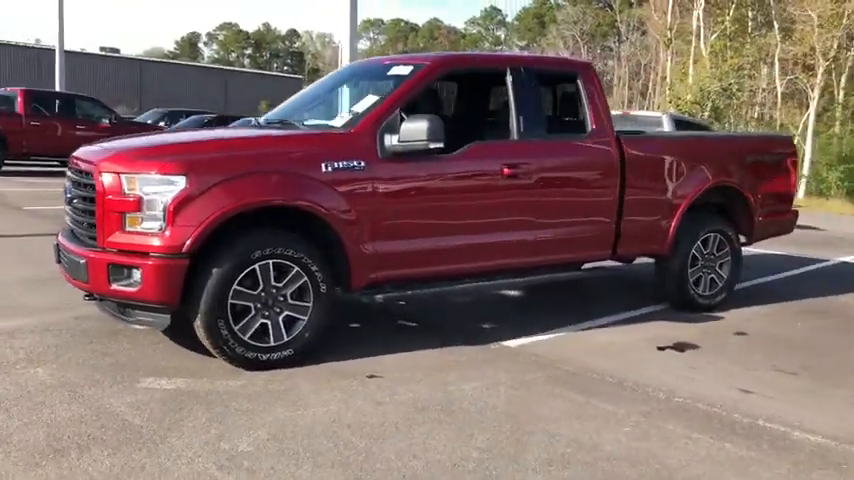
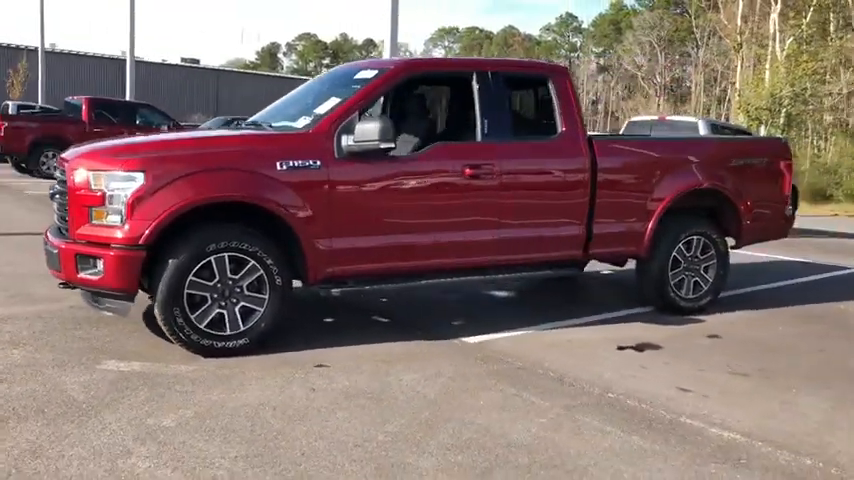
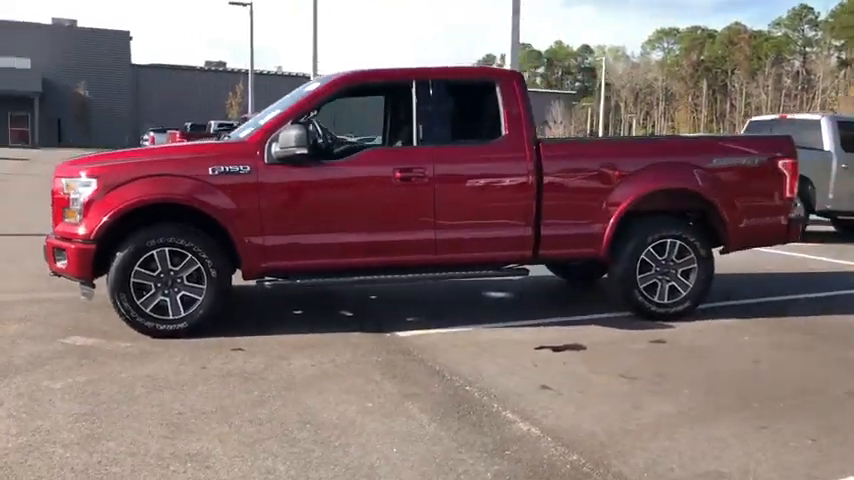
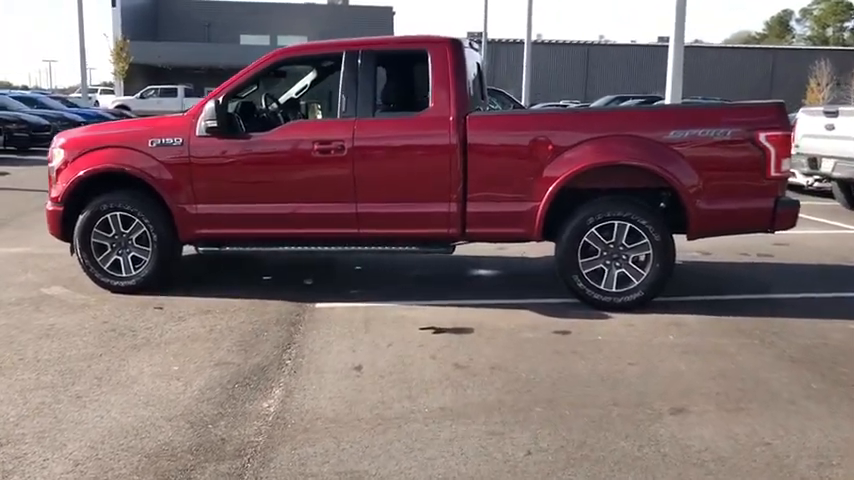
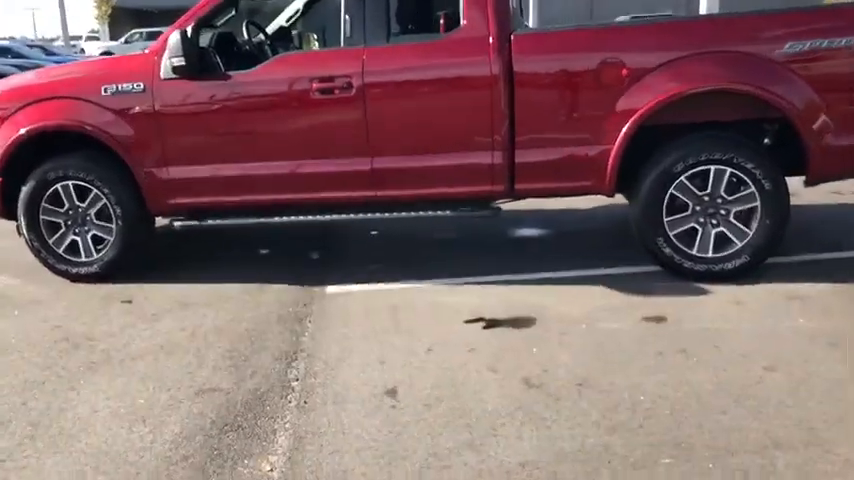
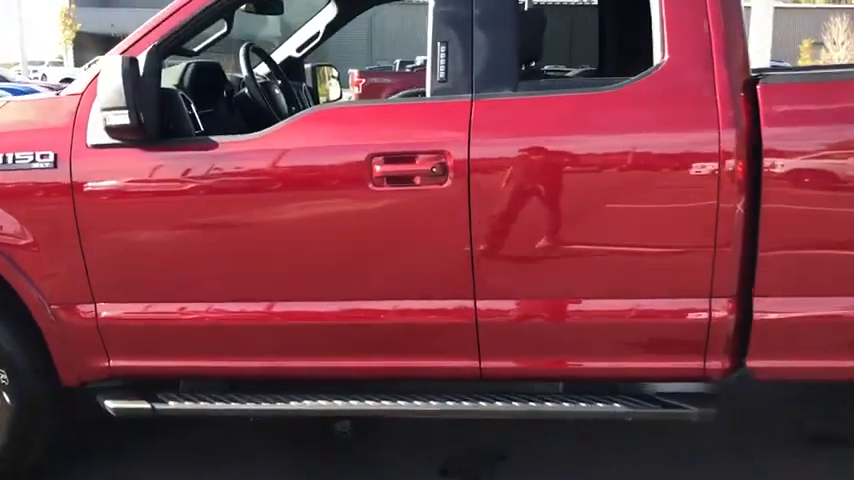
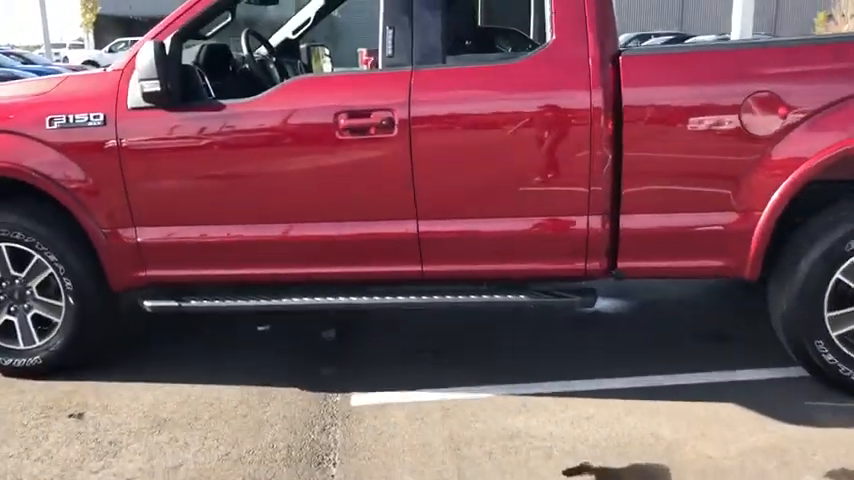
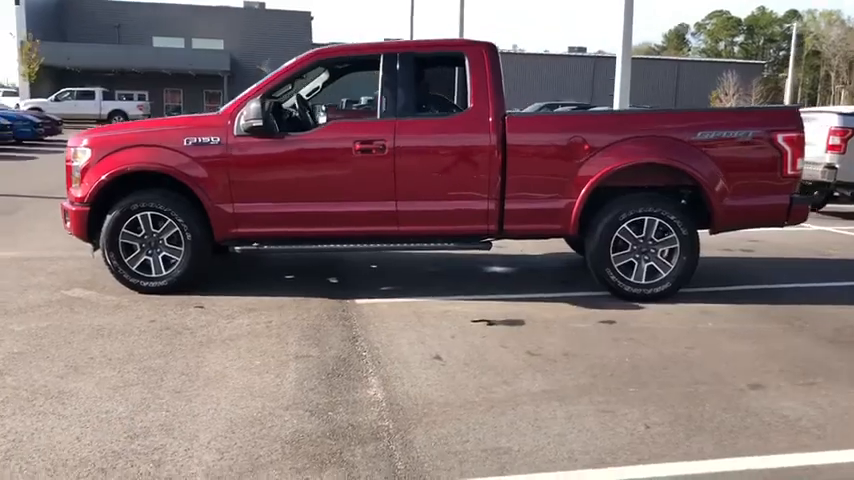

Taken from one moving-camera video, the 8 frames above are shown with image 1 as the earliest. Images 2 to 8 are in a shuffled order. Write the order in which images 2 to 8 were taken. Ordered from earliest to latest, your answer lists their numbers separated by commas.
2, 3, 8, 4, 5, 7, 6
